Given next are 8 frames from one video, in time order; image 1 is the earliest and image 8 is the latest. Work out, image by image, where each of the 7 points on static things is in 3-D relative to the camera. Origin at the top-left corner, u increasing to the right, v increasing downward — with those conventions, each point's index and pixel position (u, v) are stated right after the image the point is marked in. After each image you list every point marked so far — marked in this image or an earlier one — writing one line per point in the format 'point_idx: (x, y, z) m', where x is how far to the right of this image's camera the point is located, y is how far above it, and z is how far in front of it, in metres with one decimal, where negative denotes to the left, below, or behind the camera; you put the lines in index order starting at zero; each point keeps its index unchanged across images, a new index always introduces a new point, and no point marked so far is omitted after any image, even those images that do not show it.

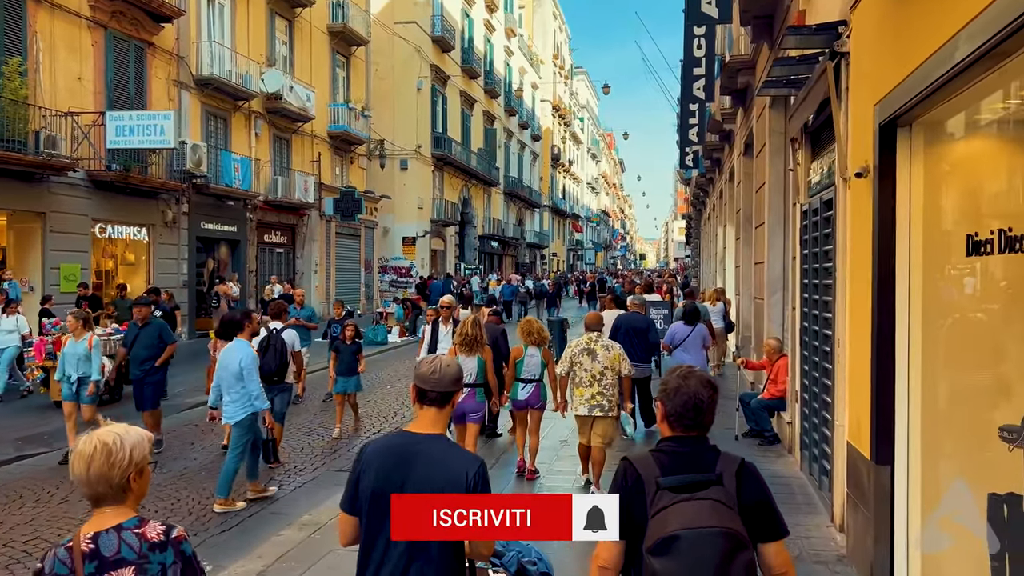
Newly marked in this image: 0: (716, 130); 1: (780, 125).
0: (+4.2, +3.2, +15.8) m
1: (+3.4, +2.0, +9.8) m
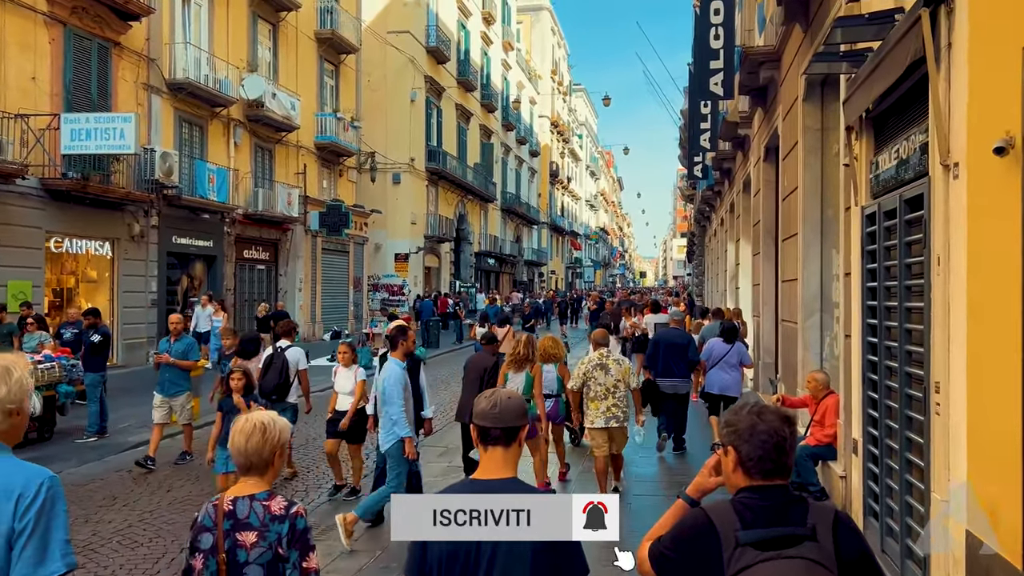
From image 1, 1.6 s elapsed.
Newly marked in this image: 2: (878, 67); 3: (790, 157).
0: (+4.1, +2.9, +14.4) m
1: (+3.3, +1.8, +8.4) m
2: (+2.4, +1.5, +5.0) m
3: (+3.3, +1.6, +8.9) m
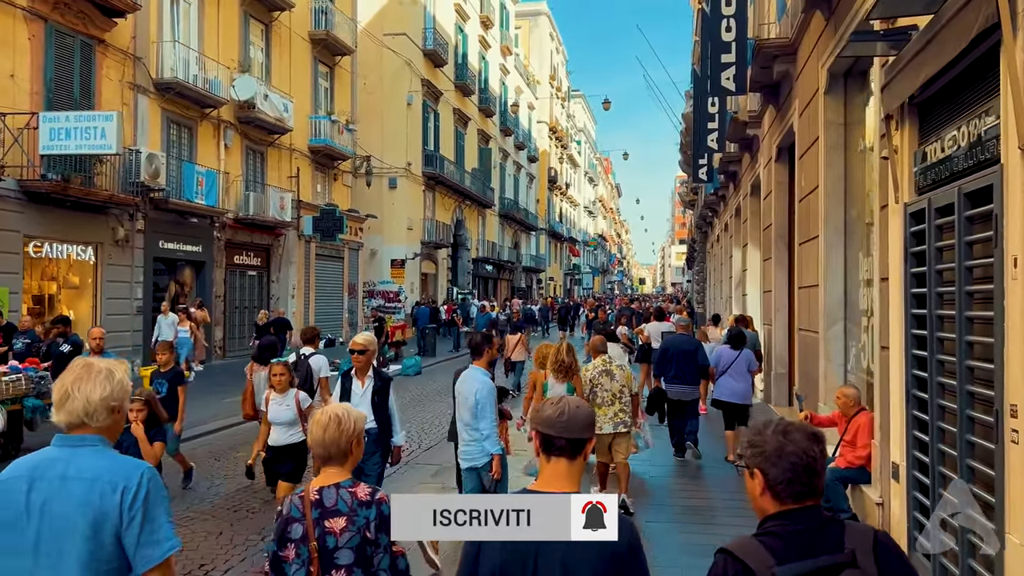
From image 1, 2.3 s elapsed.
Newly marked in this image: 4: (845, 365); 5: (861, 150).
0: (+4.1, +2.7, +13.9) m
1: (+3.3, +1.7, +7.8) m
2: (+2.4, +1.4, +4.4) m
3: (+3.3, +1.5, +8.4) m
4: (+3.3, -0.8, +7.7) m
5: (+3.4, +1.4, +7.5) m
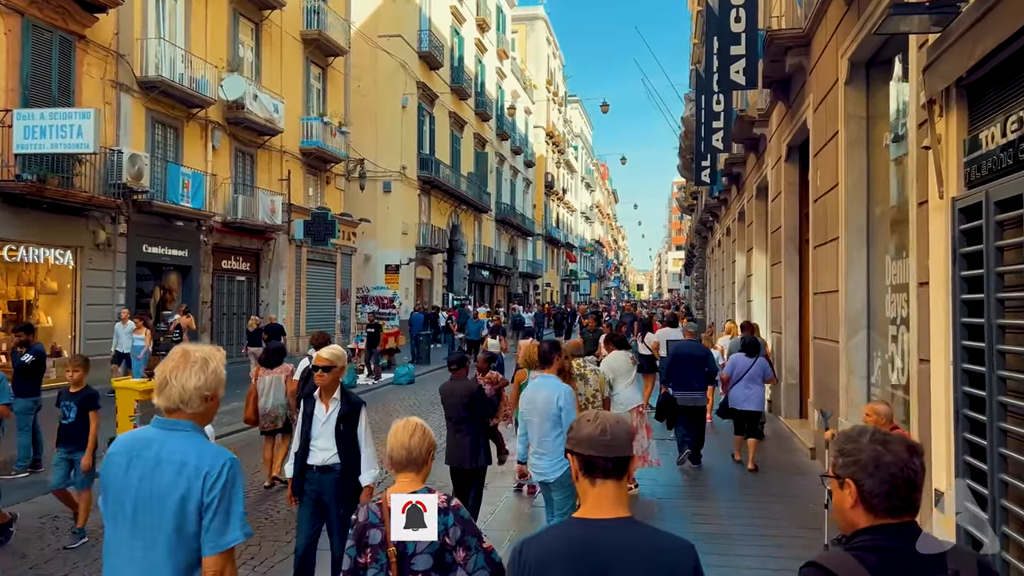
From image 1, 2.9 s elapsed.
0: (+4.0, +2.6, +13.3) m
1: (+3.3, +1.7, +7.2) m
2: (+2.4, +1.4, +3.9) m
3: (+3.2, +1.5, +7.8) m
4: (+3.3, -0.8, +7.1) m
5: (+3.4, +1.3, +7.0) m
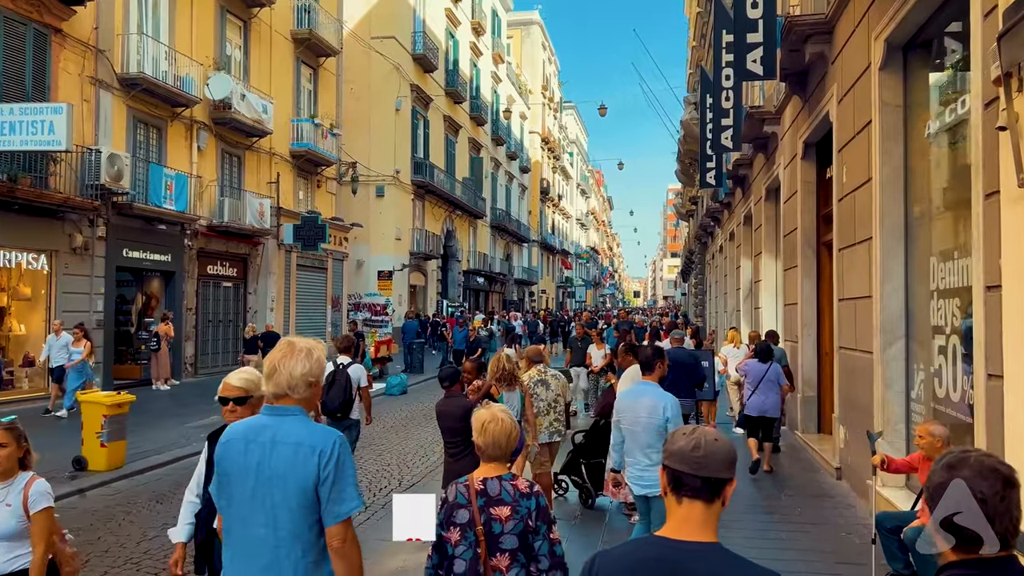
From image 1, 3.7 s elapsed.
0: (+4.0, +2.5, +12.7) m
1: (+3.3, +1.6, +6.6) m
2: (+2.4, +1.4, +3.2) m
3: (+3.3, +1.4, +7.1) m
4: (+3.3, -0.9, +6.5) m
5: (+3.4, +1.3, +6.3) m
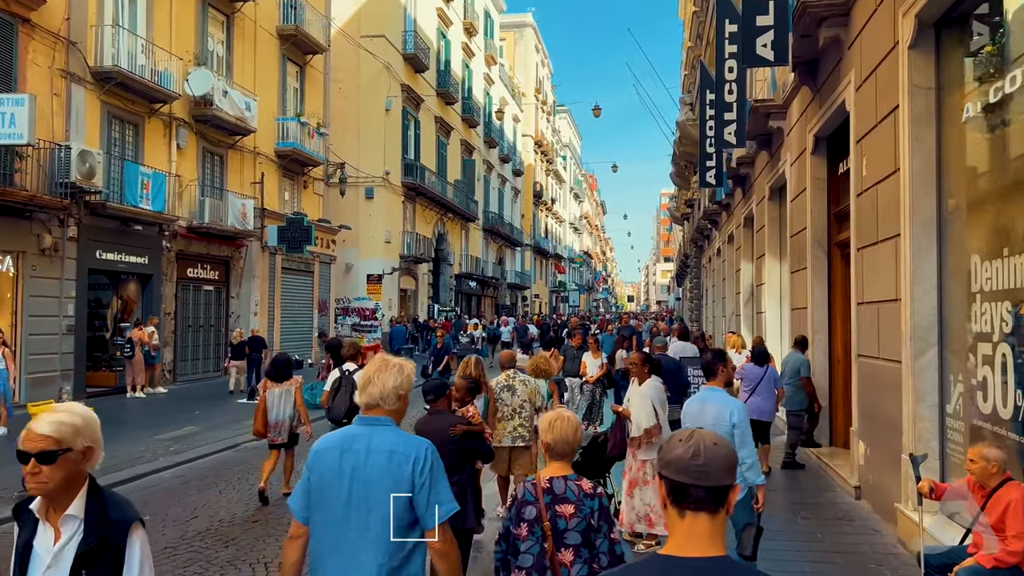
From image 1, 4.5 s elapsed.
0: (+3.8, +2.5, +12.0) m
1: (+3.2, +1.6, +5.9) m
2: (+2.4, +1.4, +2.5) m
3: (+3.2, +1.4, +6.5) m
4: (+3.2, -0.9, +5.8) m
5: (+3.3, +1.3, +5.6) m
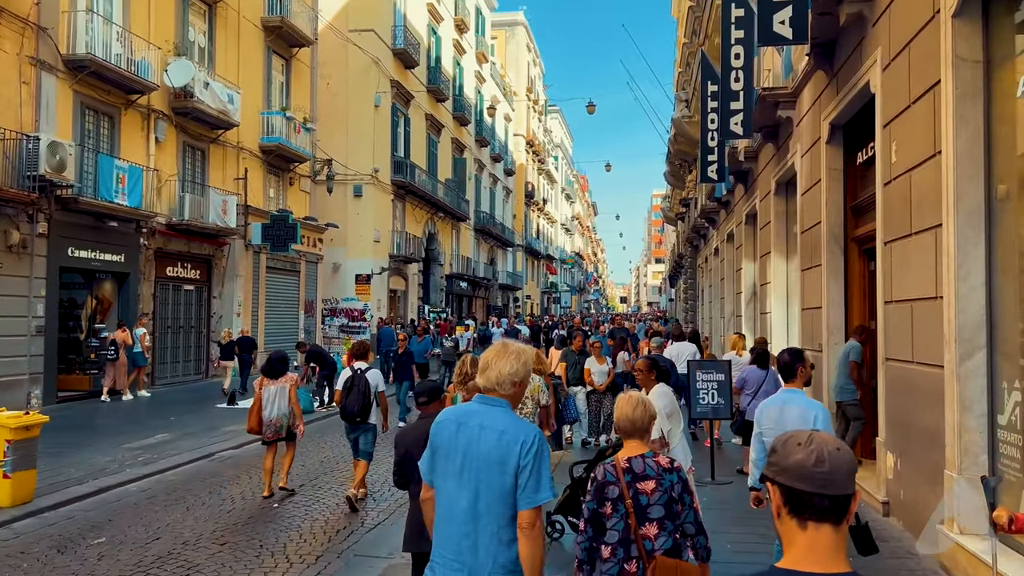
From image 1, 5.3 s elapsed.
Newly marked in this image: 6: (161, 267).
0: (+3.8, +2.5, +11.4) m
1: (+3.2, +1.7, +5.3) m
2: (+2.4, +1.4, +1.9) m
3: (+3.1, +1.4, +5.9) m
4: (+3.2, -0.9, +5.2) m
5: (+3.3, +1.3, +5.0) m
6: (-8.2, +0.5, +18.1) m
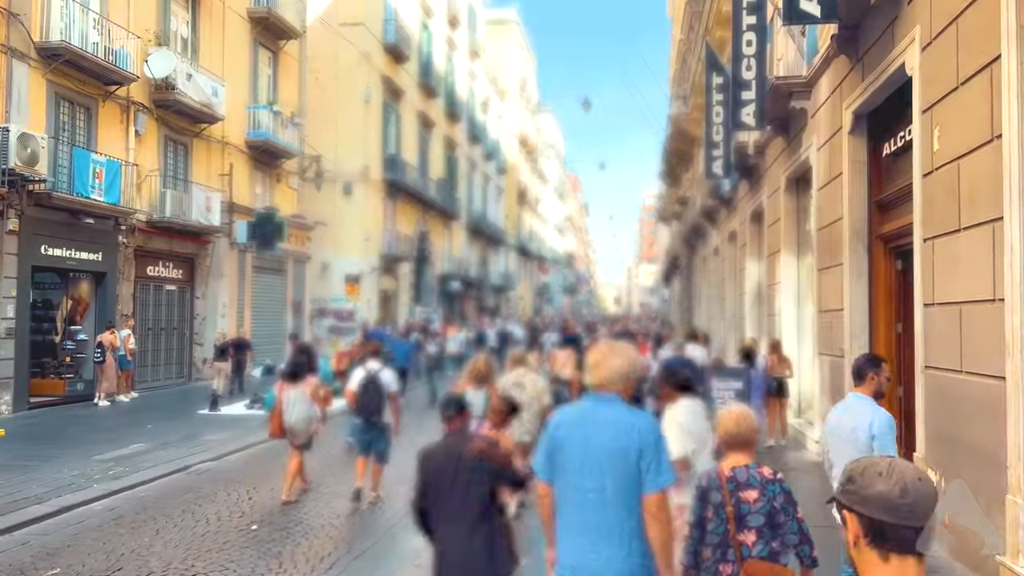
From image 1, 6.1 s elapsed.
0: (+3.7, +2.5, +10.8) m
1: (+3.2, +1.6, +4.7) m
2: (+2.5, +1.4, +1.3) m
3: (+3.2, +1.4, +5.3) m
4: (+3.3, -0.9, +4.6) m
5: (+3.4, +1.3, +4.4) m
6: (-8.3, +0.5, +17.4) m
